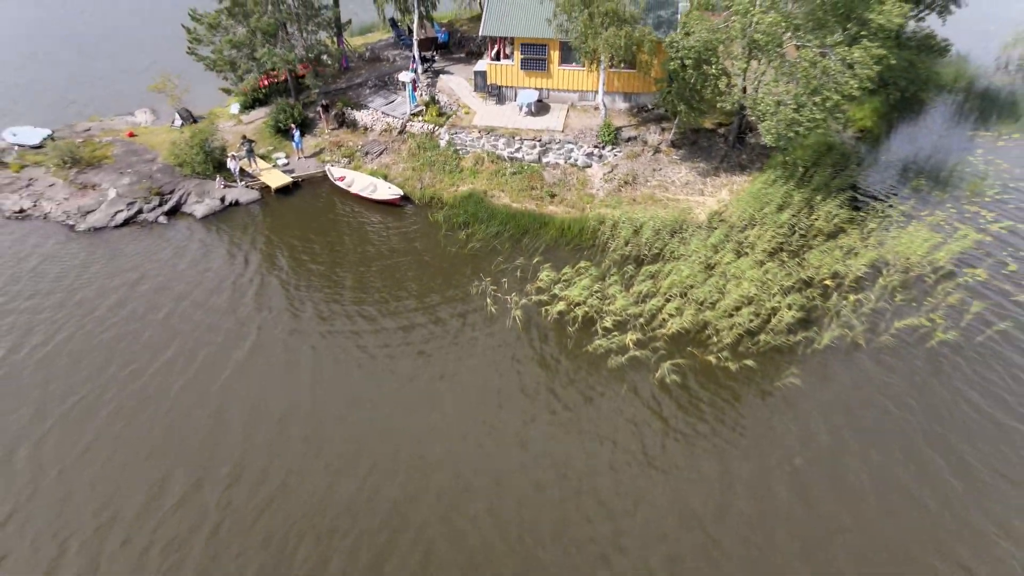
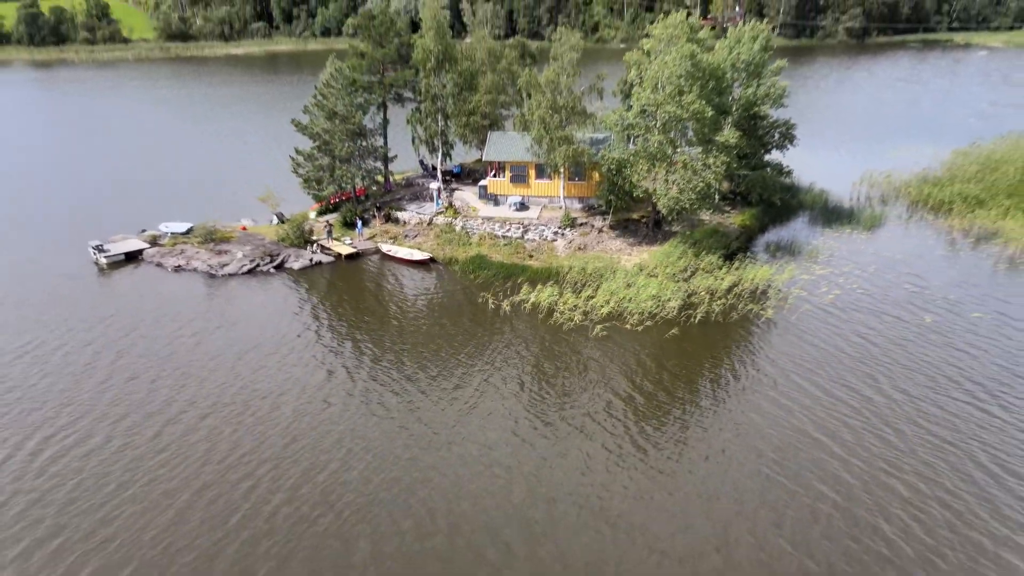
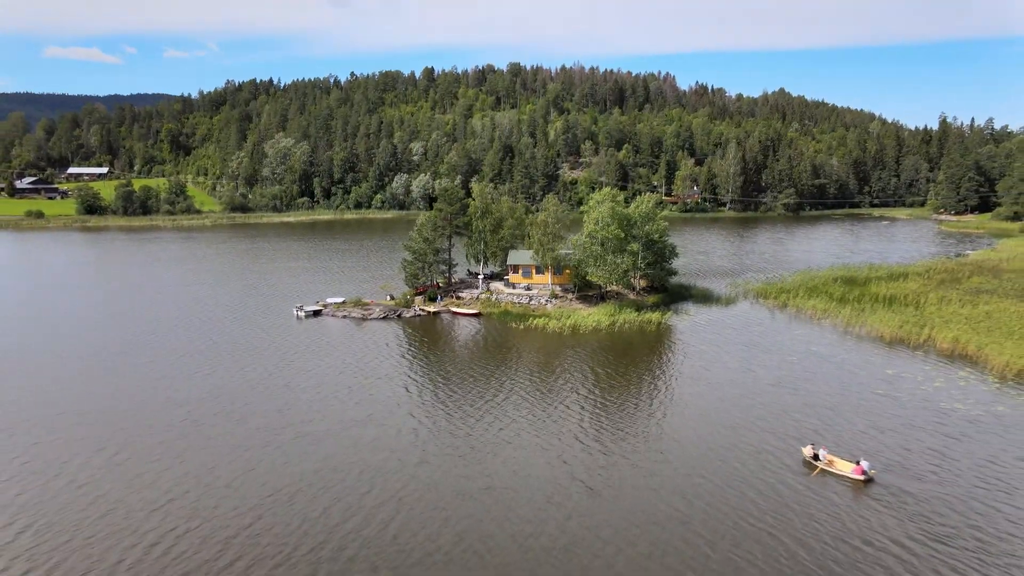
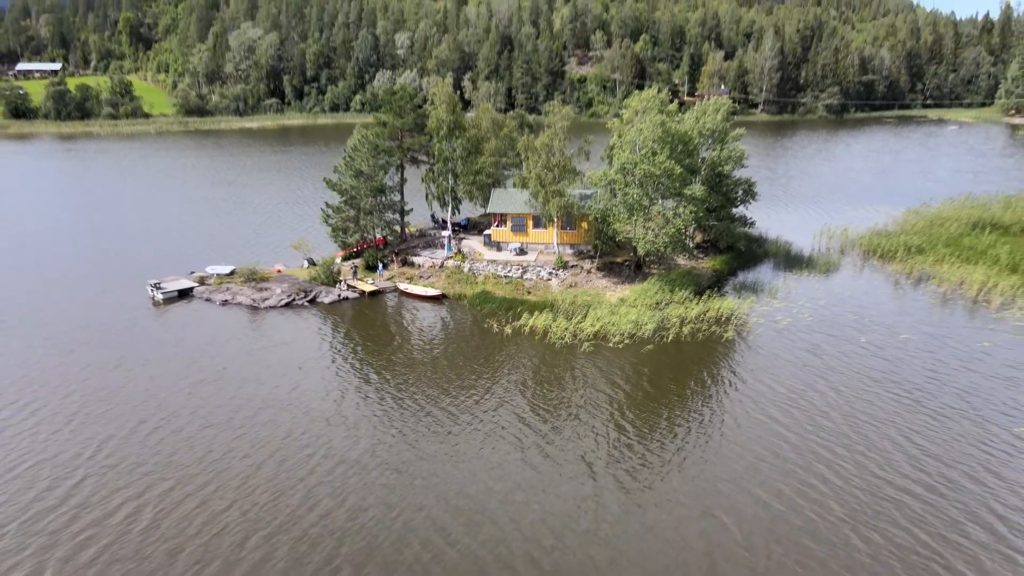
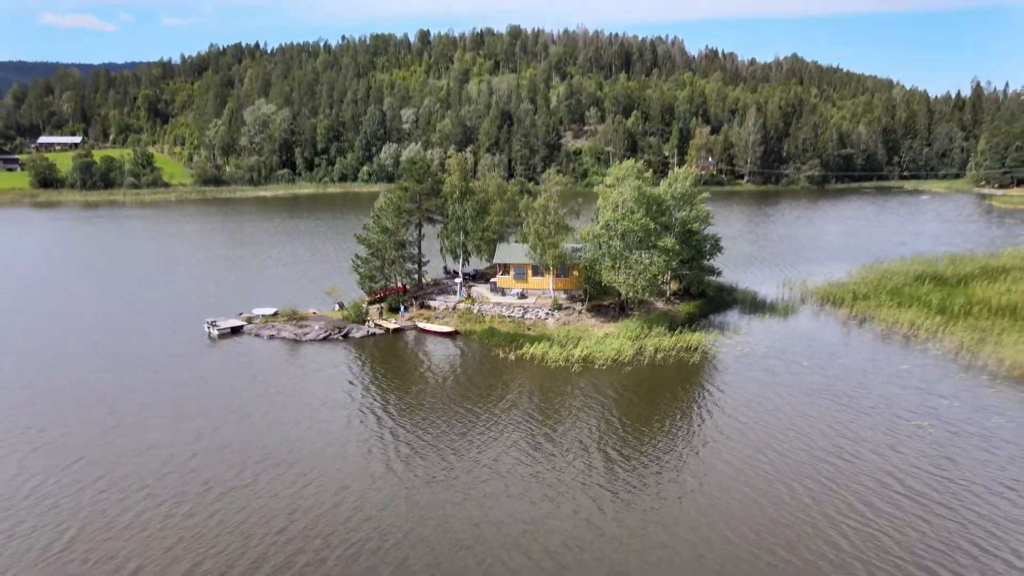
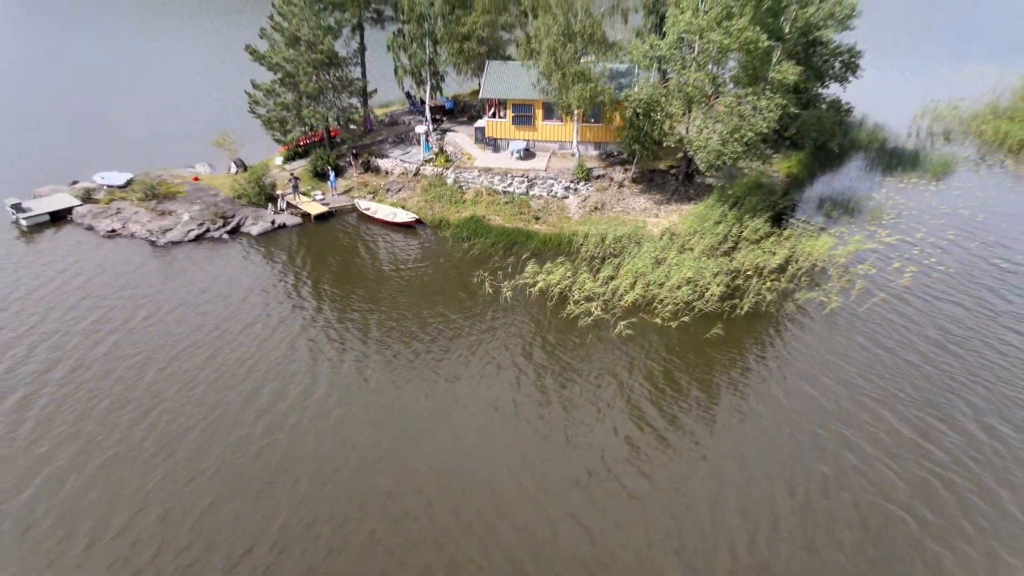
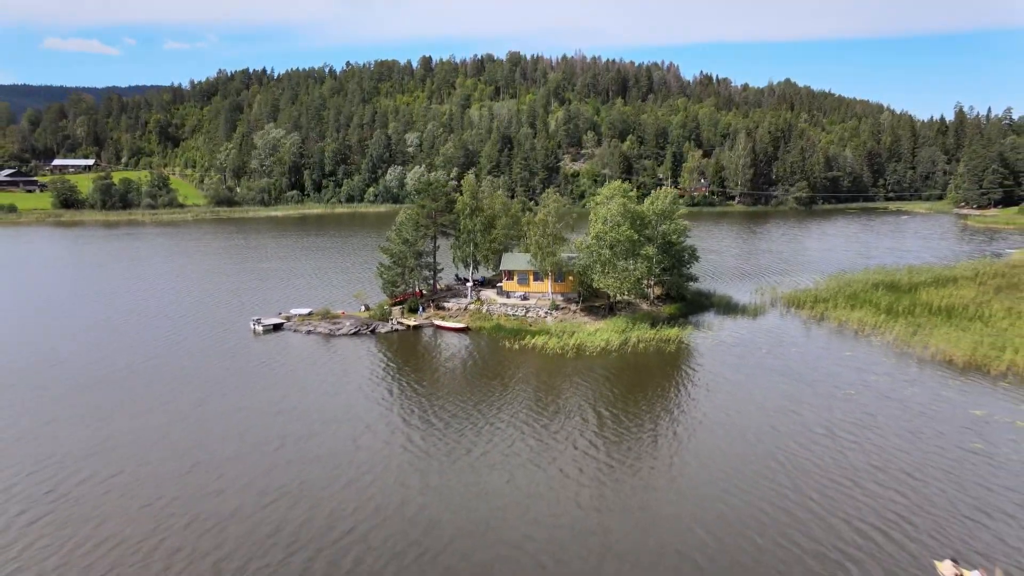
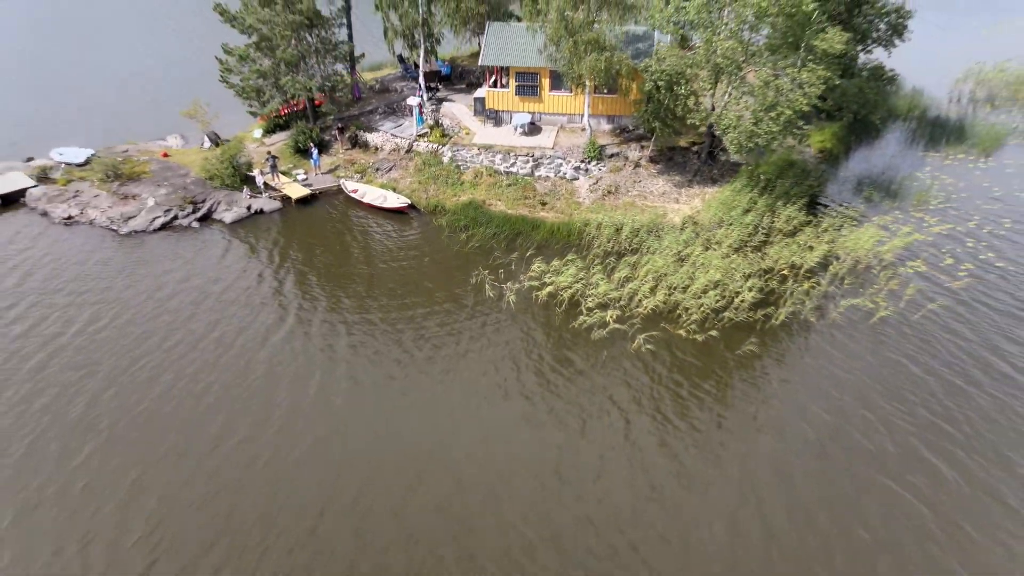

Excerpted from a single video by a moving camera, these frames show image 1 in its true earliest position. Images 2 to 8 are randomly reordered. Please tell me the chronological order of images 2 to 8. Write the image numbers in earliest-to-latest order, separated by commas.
8, 6, 2, 4, 5, 7, 3
